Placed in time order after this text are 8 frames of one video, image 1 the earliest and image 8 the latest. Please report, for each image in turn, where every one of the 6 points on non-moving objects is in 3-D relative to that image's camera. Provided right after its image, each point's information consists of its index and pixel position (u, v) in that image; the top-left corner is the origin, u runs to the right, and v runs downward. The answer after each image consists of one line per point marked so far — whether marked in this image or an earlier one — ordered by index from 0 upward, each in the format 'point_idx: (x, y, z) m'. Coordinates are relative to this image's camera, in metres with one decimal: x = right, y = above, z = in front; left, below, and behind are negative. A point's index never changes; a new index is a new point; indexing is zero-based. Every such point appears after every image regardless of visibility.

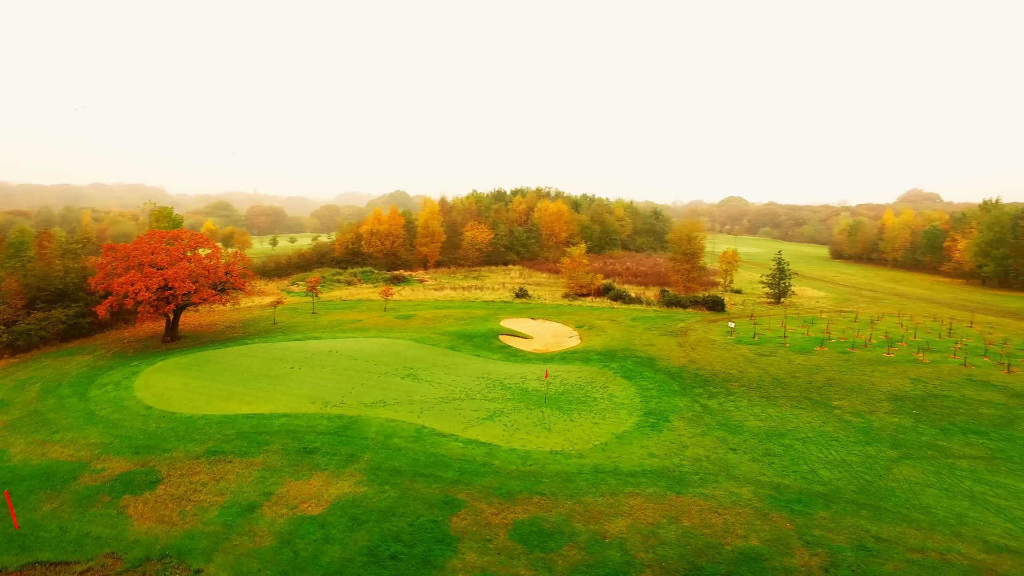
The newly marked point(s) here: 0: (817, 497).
0: (+7.7, -5.2, +16.6) m
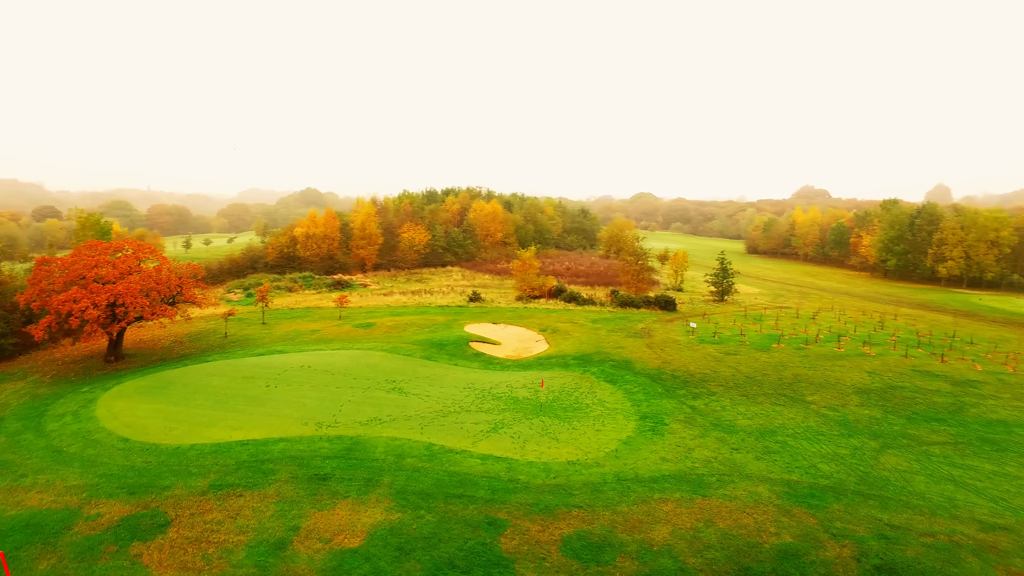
0: (+8.6, -5.5, +18.1) m
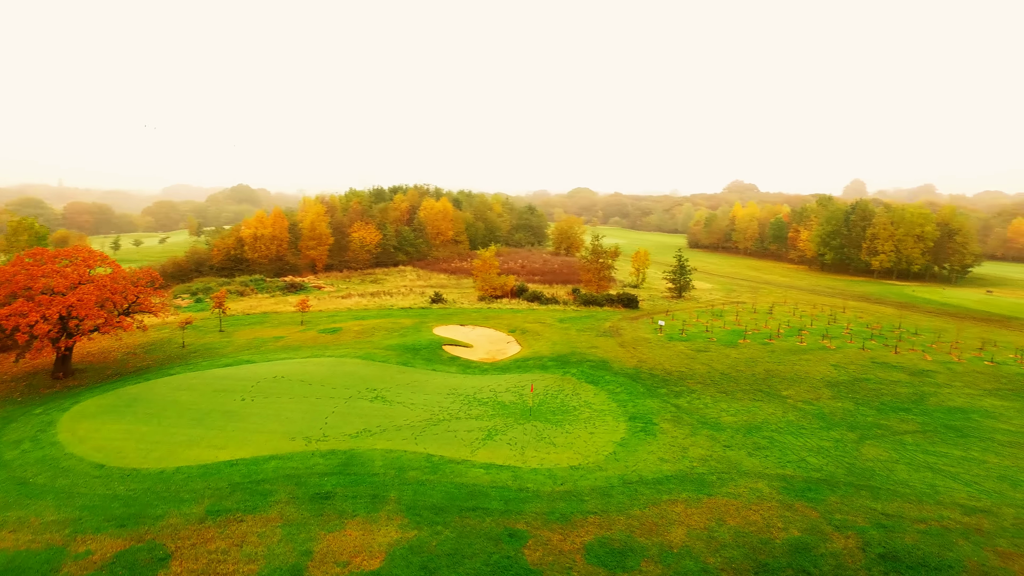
0: (+8.9, -5.6, +19.0) m
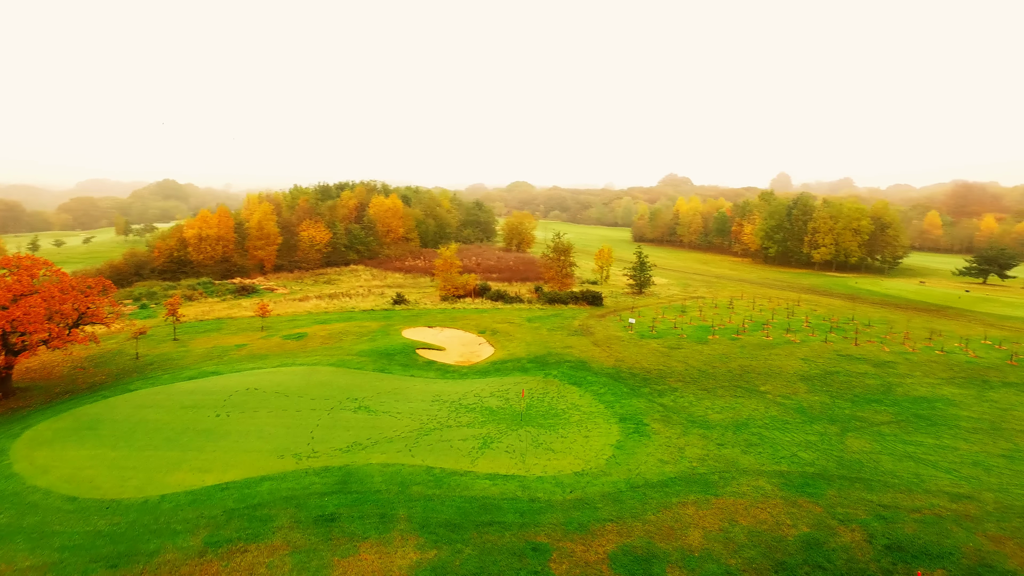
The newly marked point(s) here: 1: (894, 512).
0: (+9.1, -5.6, +19.7) m
1: (+10.4, -6.1, +18.0) m
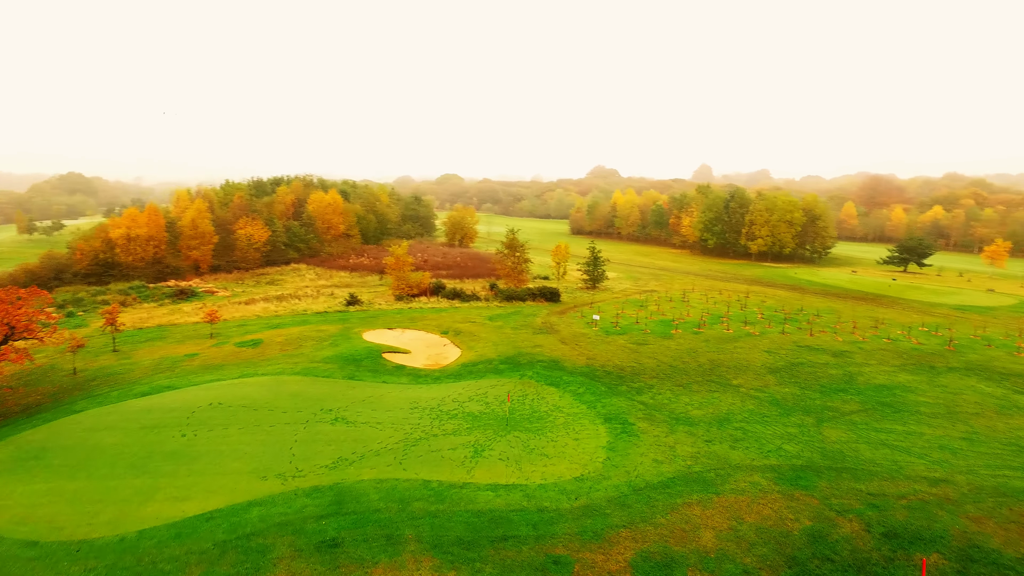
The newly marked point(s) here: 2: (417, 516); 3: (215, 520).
0: (+9.0, -5.6, +20.3) m
1: (+10.6, -6.0, +18.8) m
2: (-2.5, -6.0, +17.5) m
3: (-7.6, -5.9, +16.8) m
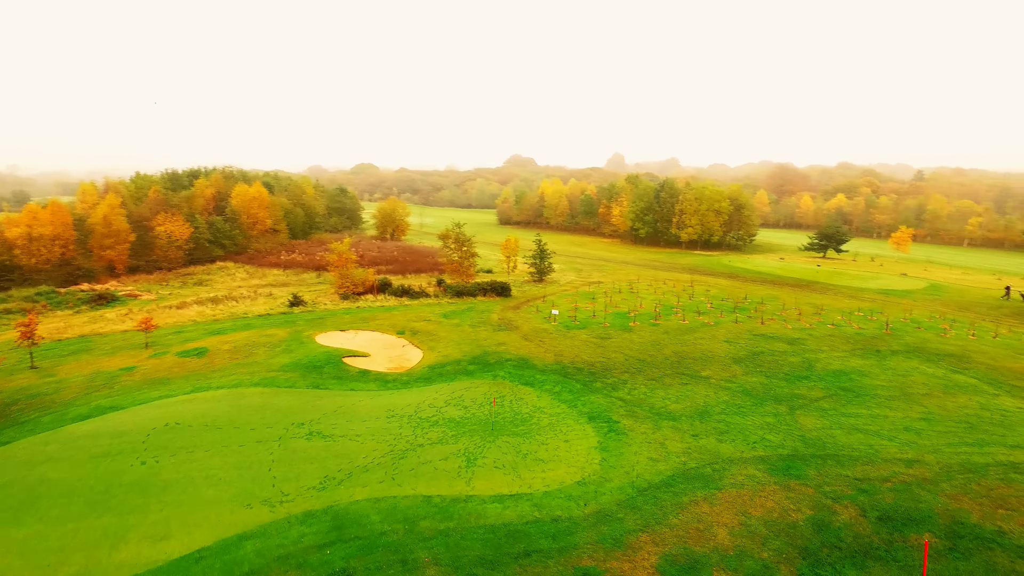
0: (+8.9, -5.4, +20.9) m
1: (+10.6, -5.8, +19.7) m
2: (-2.1, -6.2, +16.5) m
3: (-7.0, -6.2, +15.1) m
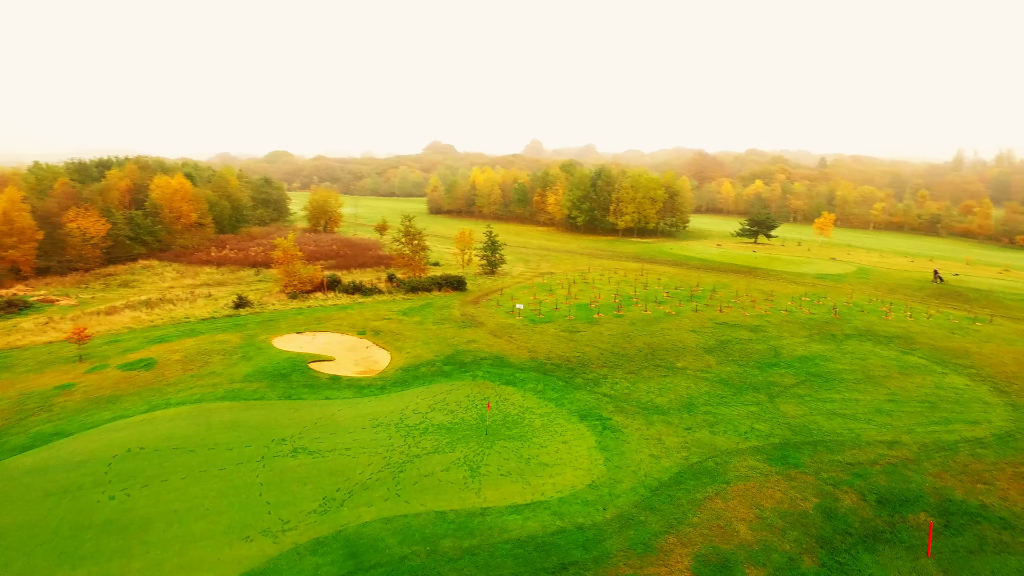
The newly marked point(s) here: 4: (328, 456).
0: (+8.9, -5.2, +21.5) m
1: (+10.8, -5.5, +20.5) m
2: (-1.4, -6.3, +15.6) m
3: (-6.0, -6.5, +13.5) m
4: (-5.5, -5.0, +19.8) m
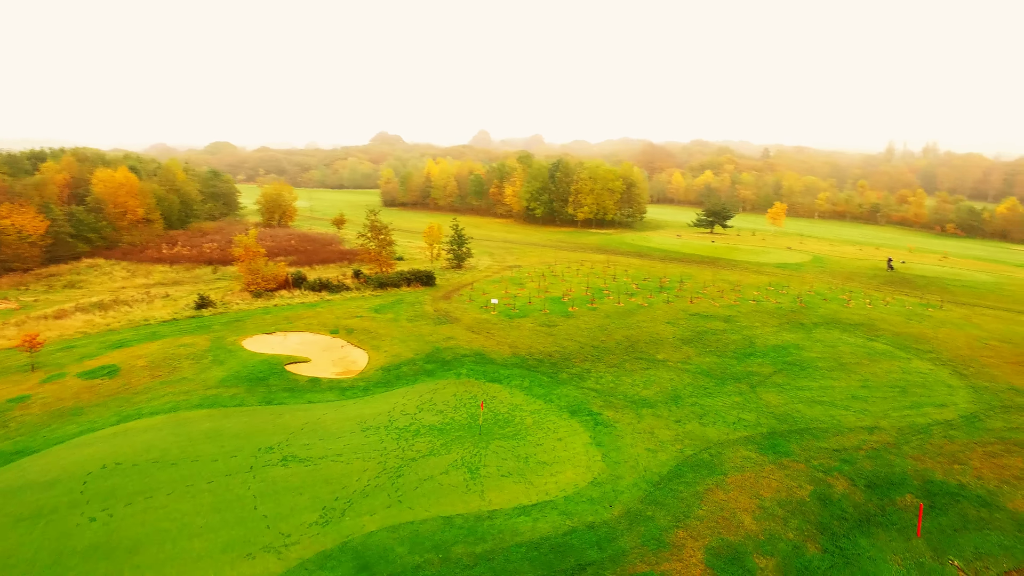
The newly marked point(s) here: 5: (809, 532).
0: (+8.7, -4.9, +21.9) m
1: (+10.7, -5.3, +21.1) m
2: (-1.0, -6.3, +15.2) m
3: (-5.5, -6.6, +12.7) m
4: (-5.5, -5.0, +19.0) m
5: (+7.7, -6.4, +17.3) m
